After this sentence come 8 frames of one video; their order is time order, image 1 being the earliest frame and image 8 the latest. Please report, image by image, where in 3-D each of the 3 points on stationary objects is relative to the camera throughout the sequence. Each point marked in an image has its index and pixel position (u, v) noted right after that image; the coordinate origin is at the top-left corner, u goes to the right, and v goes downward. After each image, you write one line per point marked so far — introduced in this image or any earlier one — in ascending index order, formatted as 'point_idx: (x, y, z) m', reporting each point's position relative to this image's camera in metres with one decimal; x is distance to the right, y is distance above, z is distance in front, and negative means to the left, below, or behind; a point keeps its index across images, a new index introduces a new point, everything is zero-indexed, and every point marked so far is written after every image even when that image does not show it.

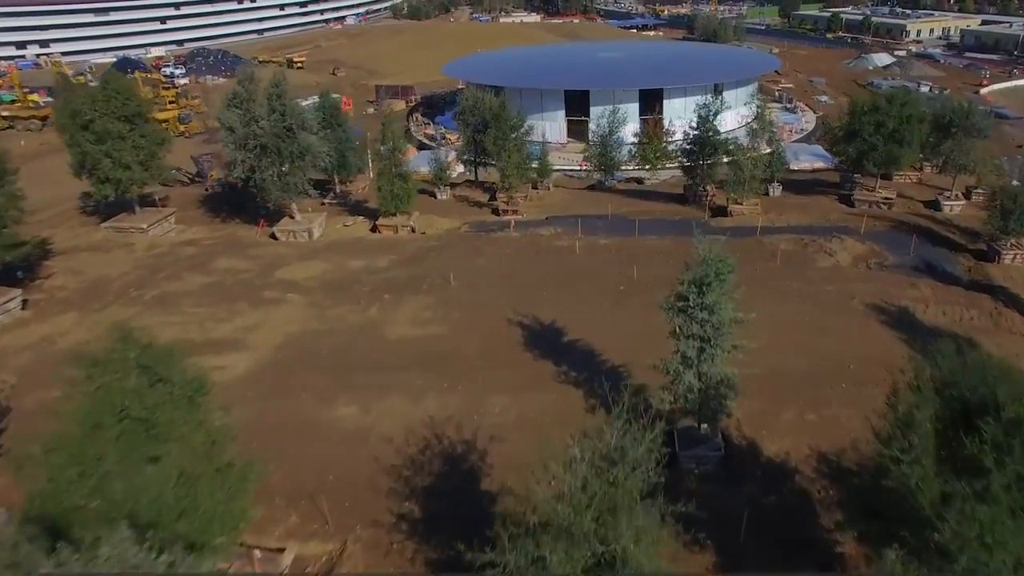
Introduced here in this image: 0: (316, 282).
0: (-5.1, +0.1, +16.1) m
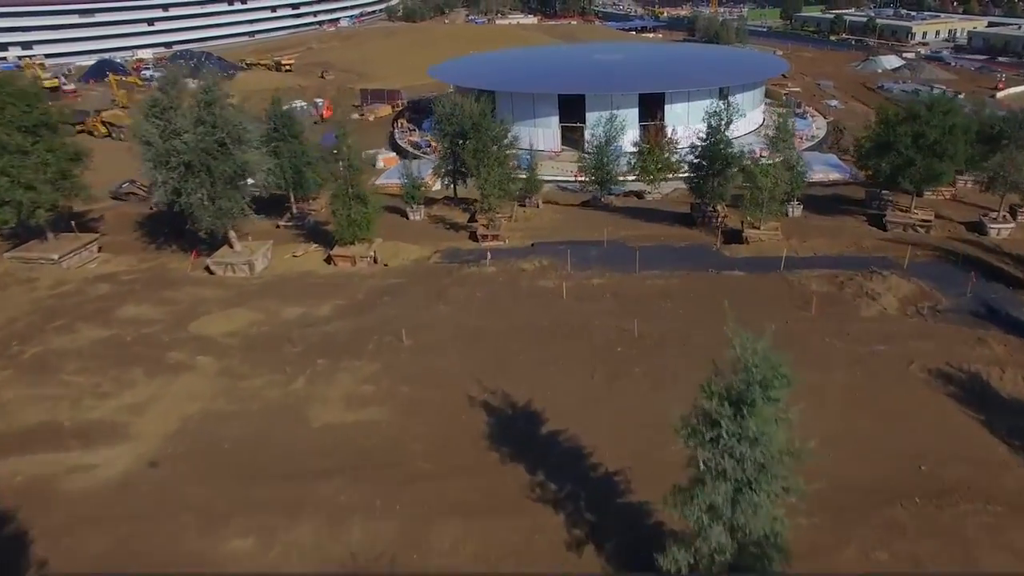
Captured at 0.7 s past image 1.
0: (-5.7, -1.1, +12.8) m
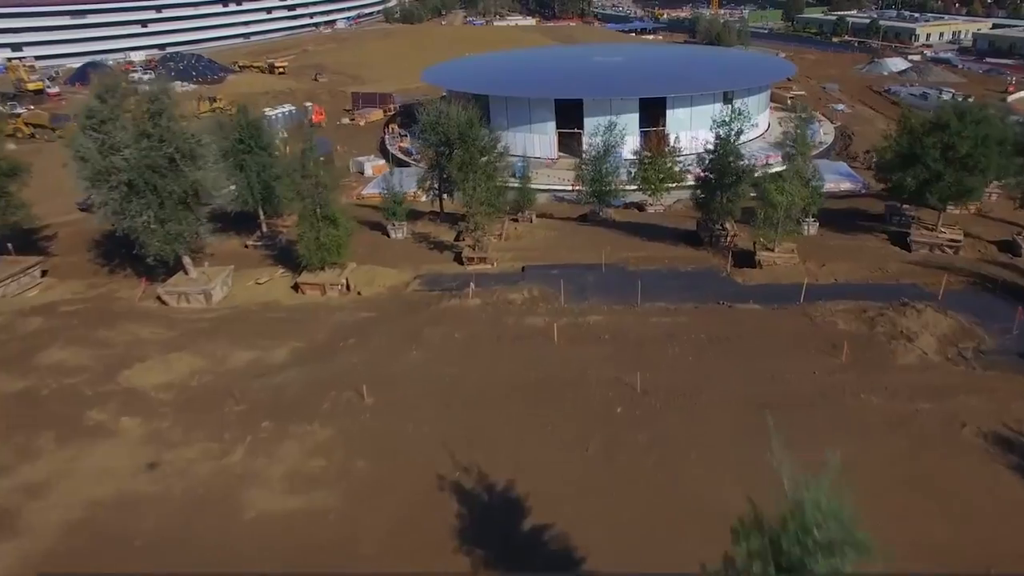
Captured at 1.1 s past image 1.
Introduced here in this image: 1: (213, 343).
0: (-6.1, -1.9, +11.0) m
1: (-6.1, -1.1, +12.7) m
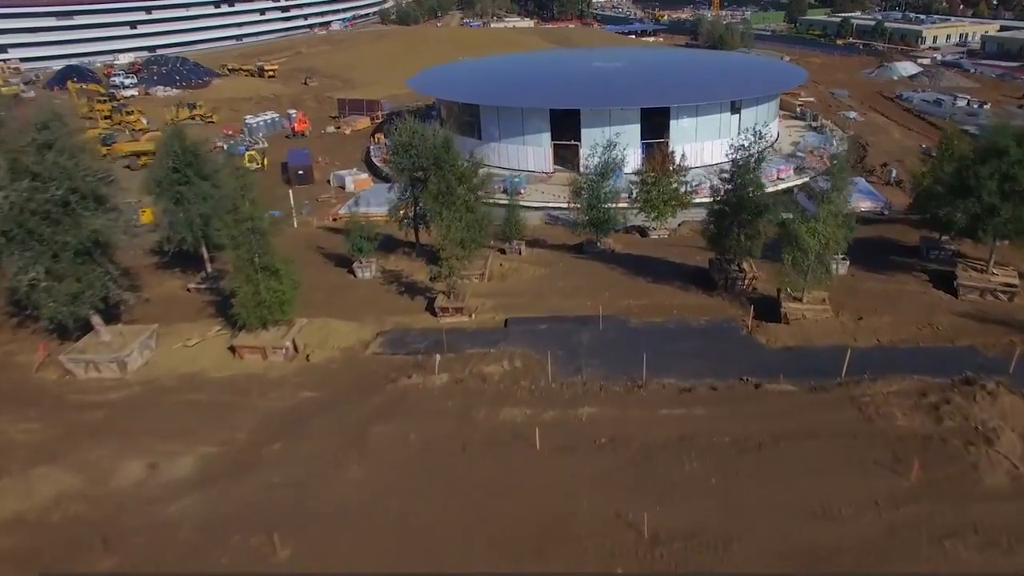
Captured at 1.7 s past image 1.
0: (-6.5, -3.3, +8.2) m
1: (-6.6, -2.5, +9.9) m
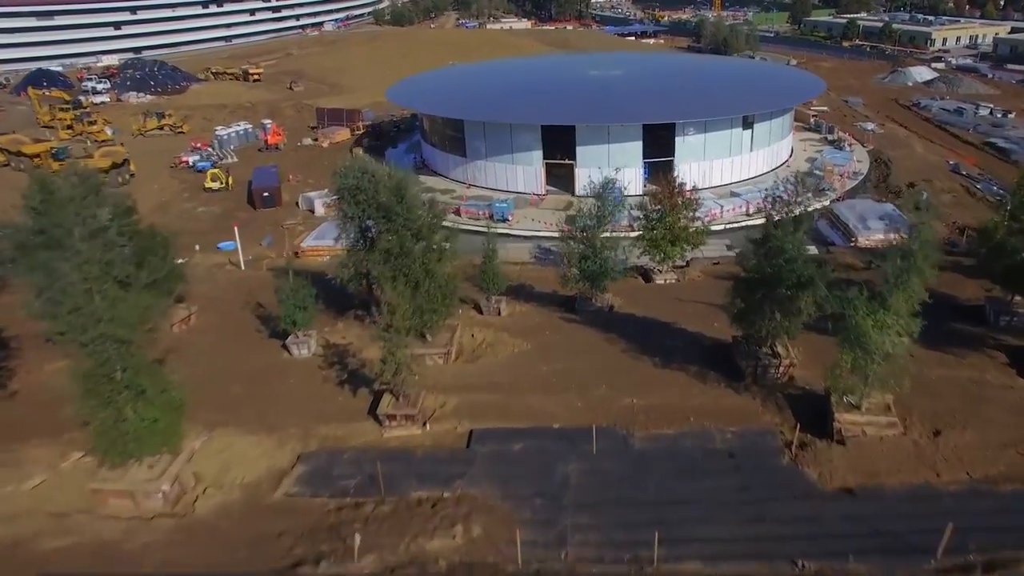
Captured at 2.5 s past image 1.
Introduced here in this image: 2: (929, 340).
0: (-7.2, -5.3, +4.5) m
1: (-7.3, -4.5, +6.2) m
2: (+10.2, -1.2, +15.3) m
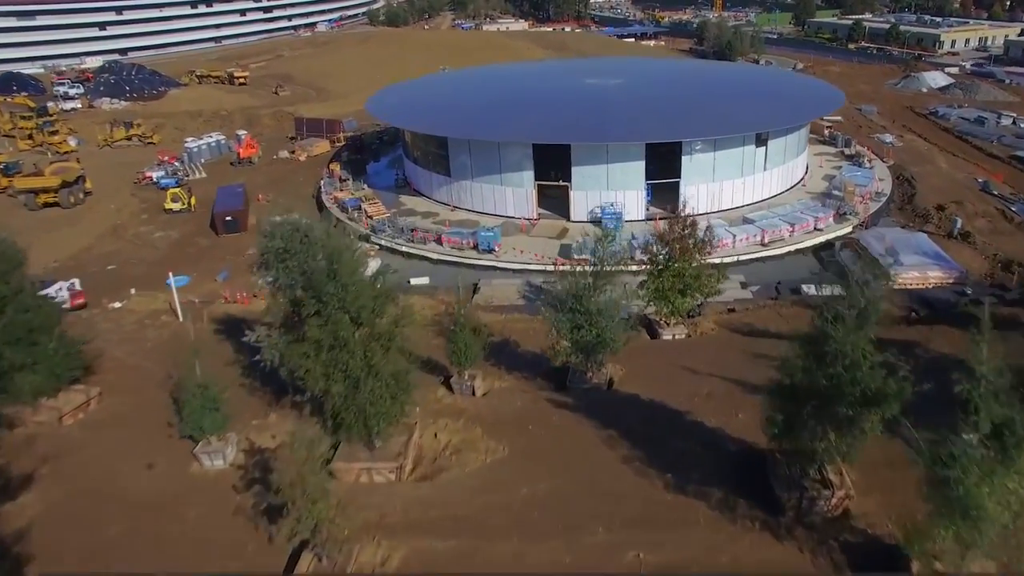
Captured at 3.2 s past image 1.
0: (-7.7, -7.0, +1.2) m
1: (-7.8, -6.3, +2.9) m
2: (+9.6, -3.0, +12.1) m
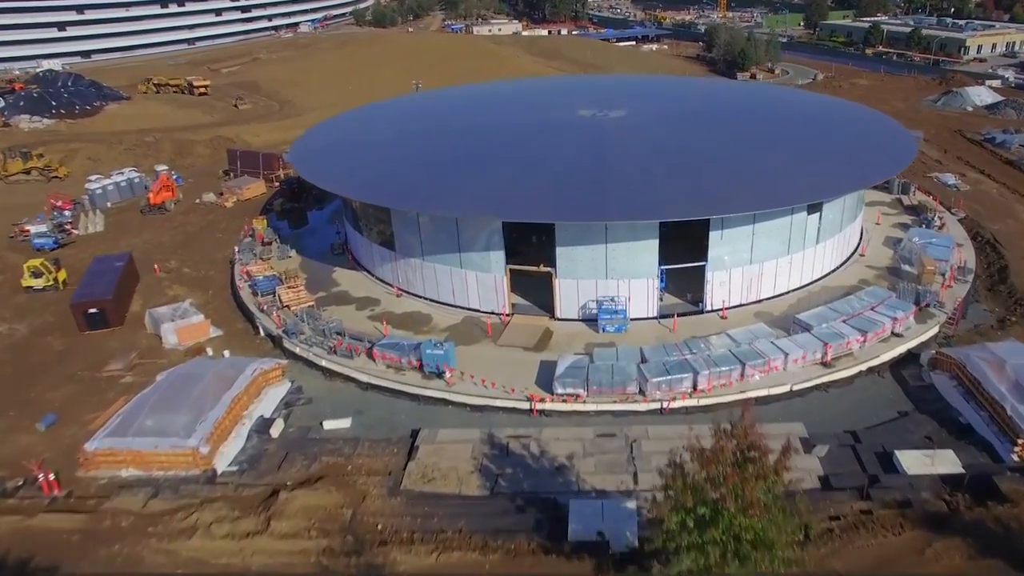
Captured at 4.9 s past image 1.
0: (-8.9, -11.6, -7.0) m
1: (-9.0, -10.8, -5.2) m
2: (+8.3, -7.6, +3.9) m
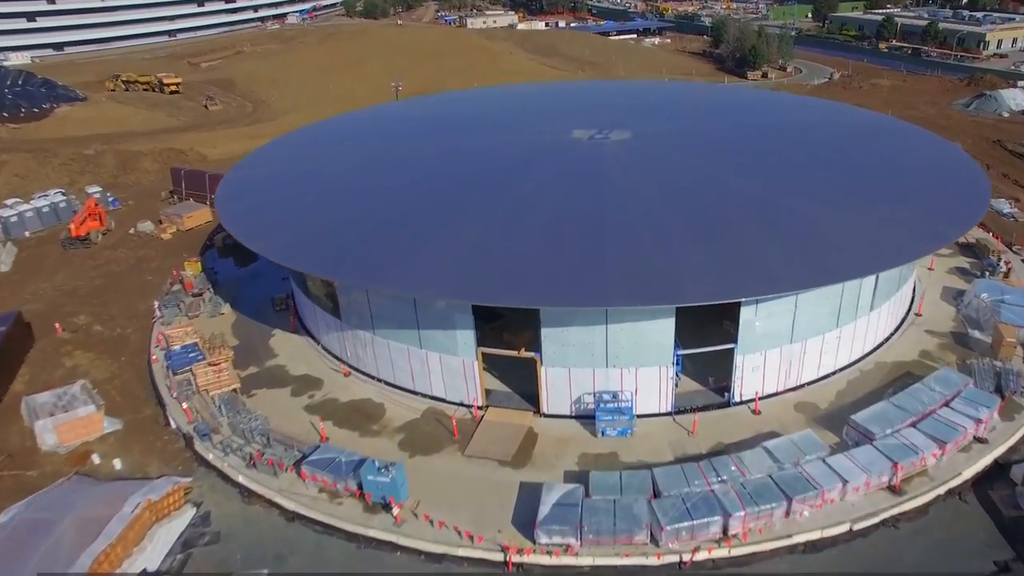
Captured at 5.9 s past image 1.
0: (-9.6, -14.5, -11.7) m
1: (-9.7, -13.7, -9.9) m
2: (+7.6, -10.3, -0.8) m
